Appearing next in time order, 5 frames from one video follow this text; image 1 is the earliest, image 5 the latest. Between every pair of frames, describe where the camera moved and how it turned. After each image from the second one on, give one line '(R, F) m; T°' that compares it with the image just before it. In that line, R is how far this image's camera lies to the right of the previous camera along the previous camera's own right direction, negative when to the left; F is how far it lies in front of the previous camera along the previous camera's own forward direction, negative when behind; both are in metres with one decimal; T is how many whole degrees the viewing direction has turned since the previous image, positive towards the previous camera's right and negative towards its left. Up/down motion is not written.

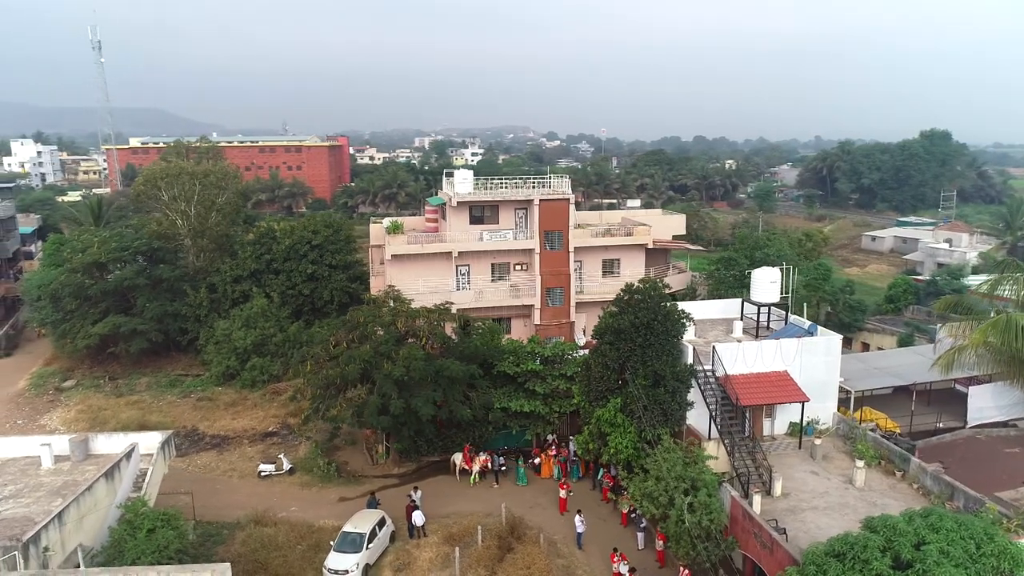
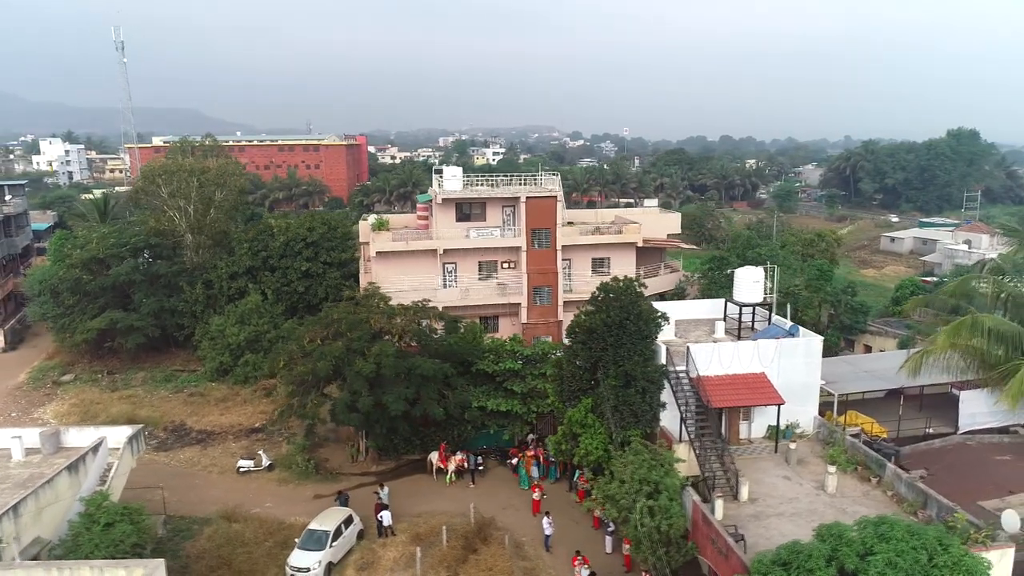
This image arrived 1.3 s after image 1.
(+1.5, +0.3) m; -2°
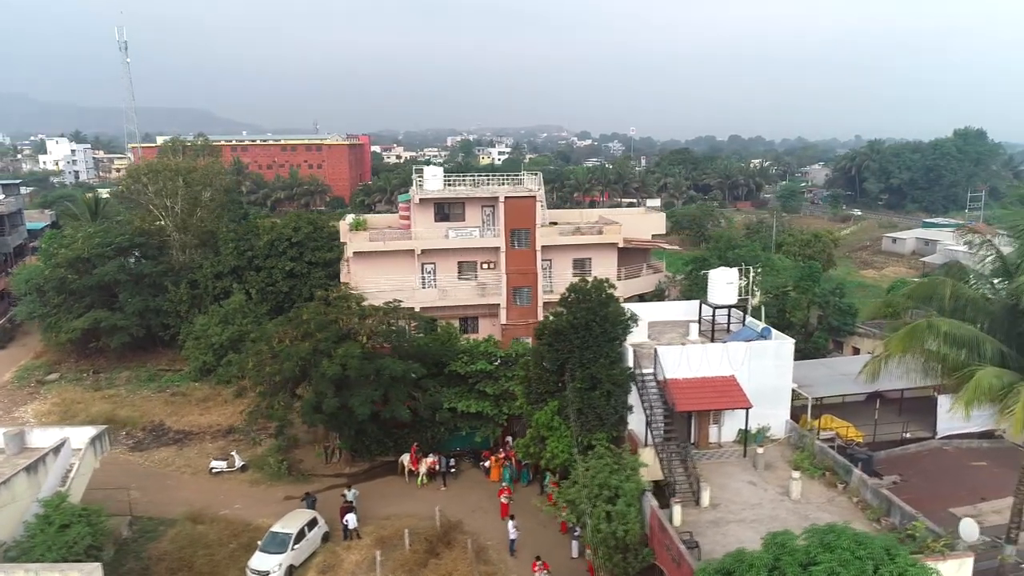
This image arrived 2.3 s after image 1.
(+1.2, +0.2) m; -1°
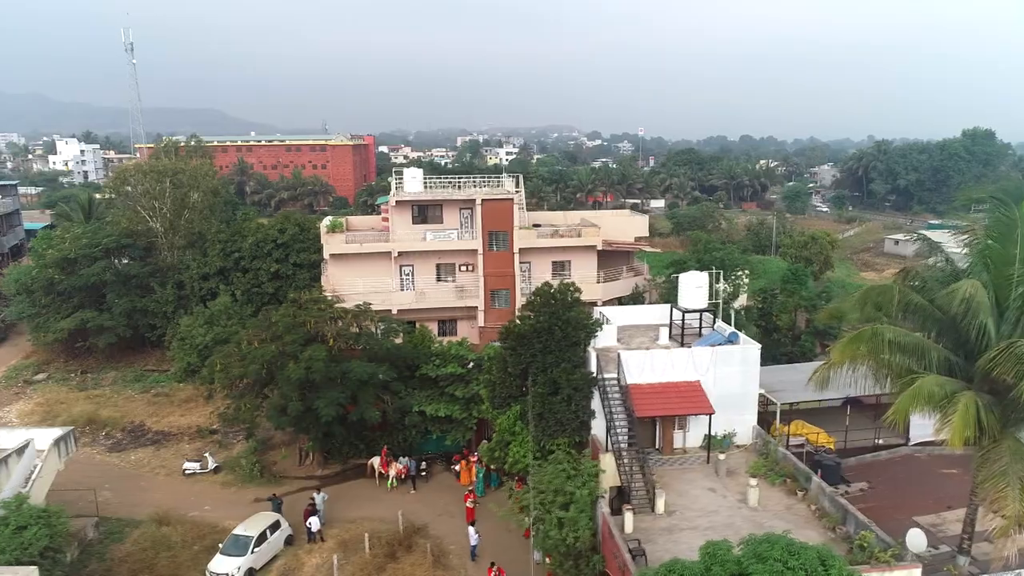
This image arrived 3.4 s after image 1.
(+1.3, +0.1) m; -1°
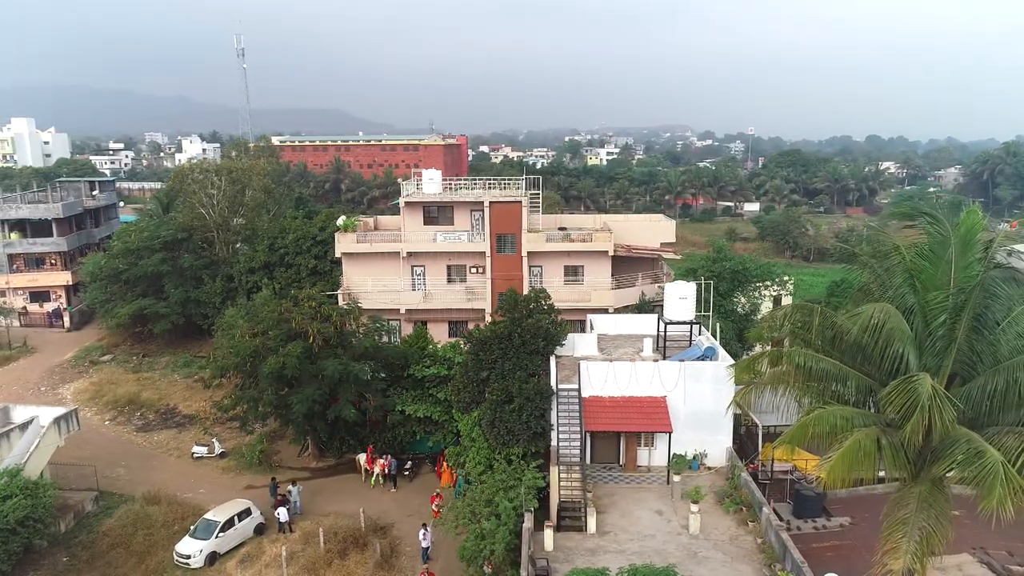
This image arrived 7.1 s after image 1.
(+3.8, +0.6) m; -8°
